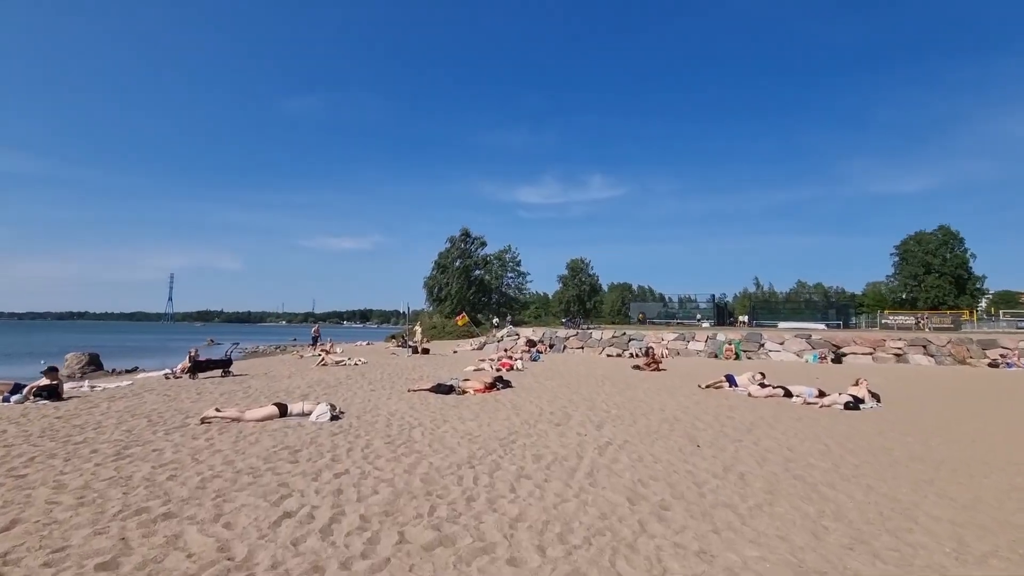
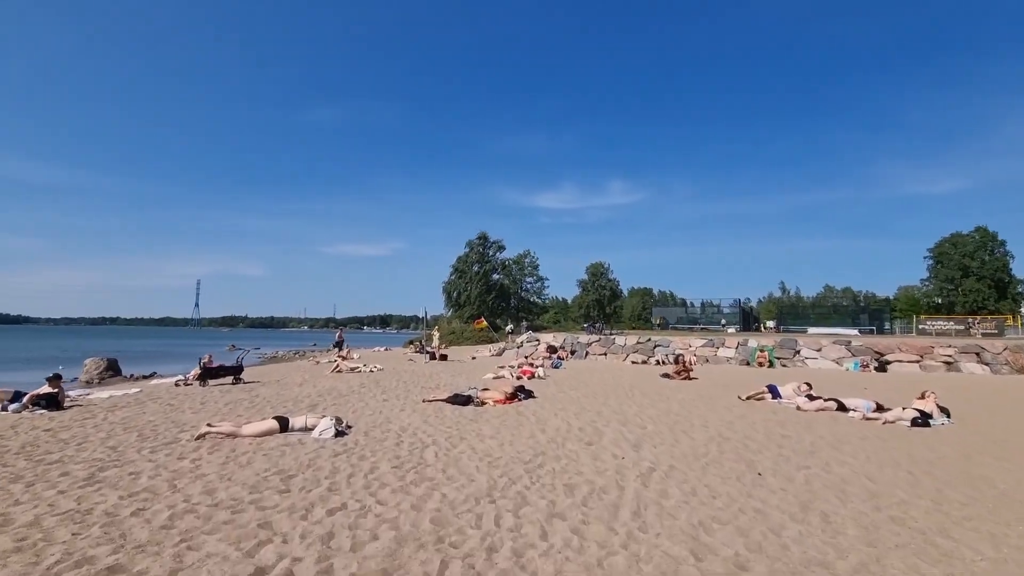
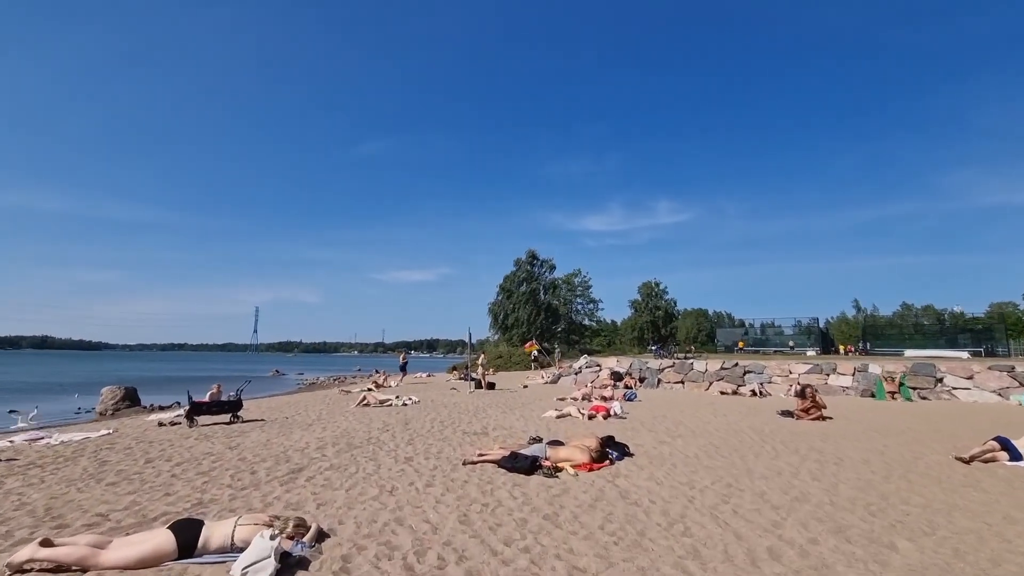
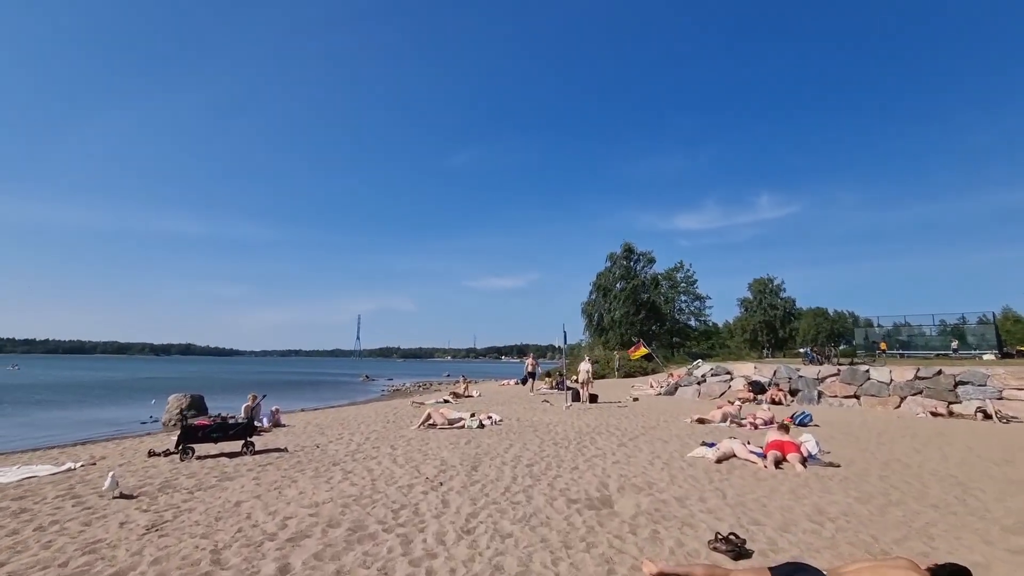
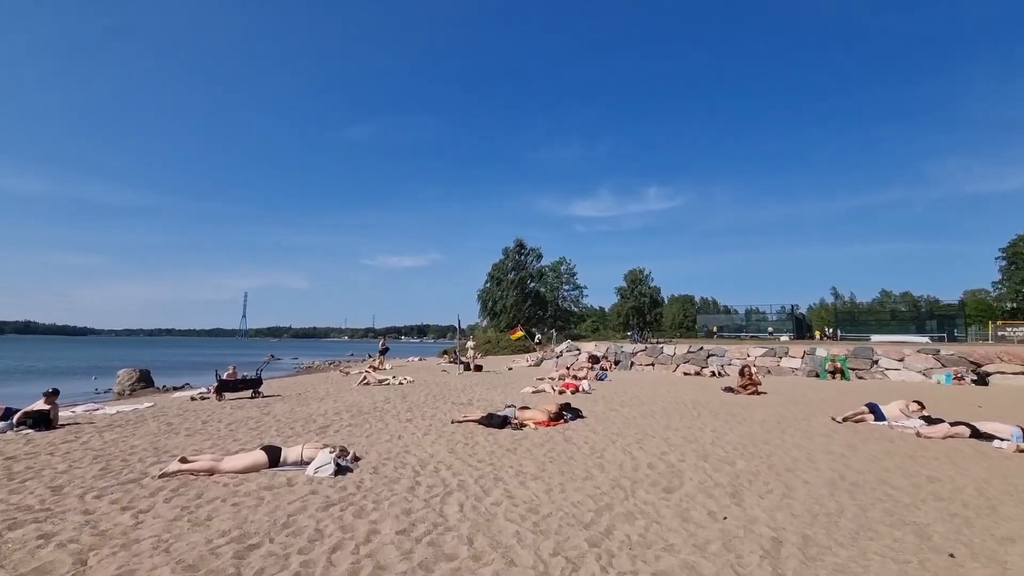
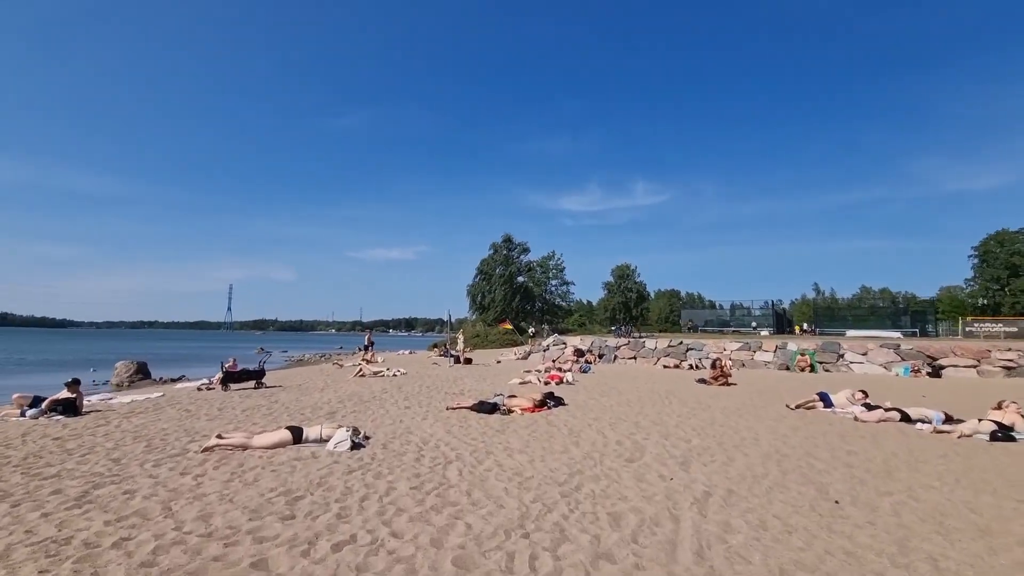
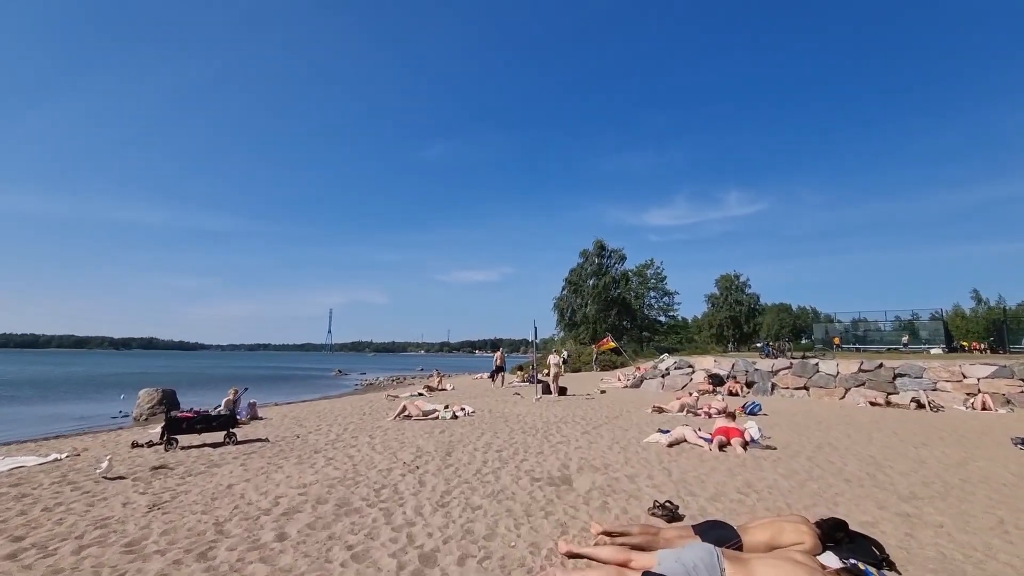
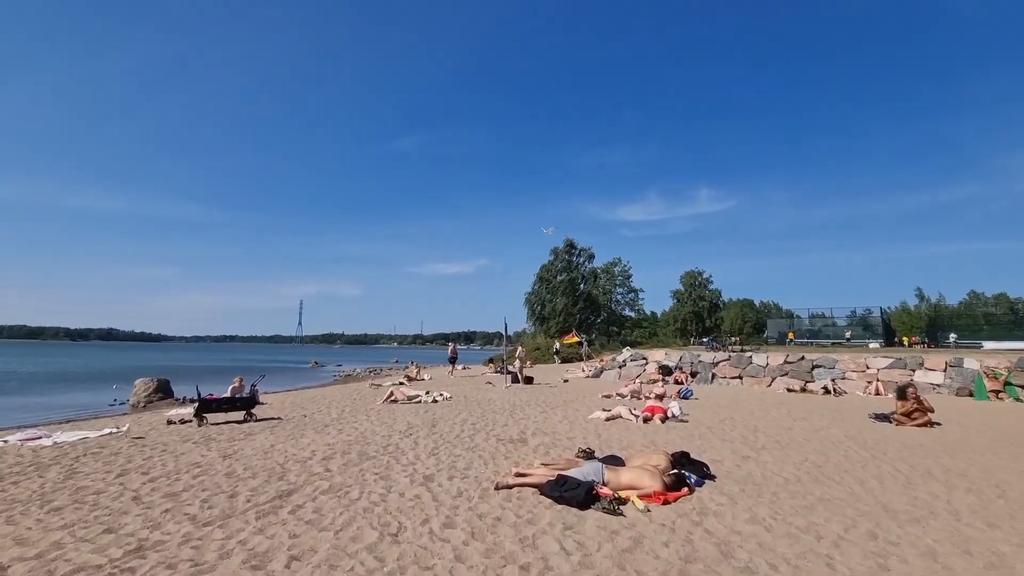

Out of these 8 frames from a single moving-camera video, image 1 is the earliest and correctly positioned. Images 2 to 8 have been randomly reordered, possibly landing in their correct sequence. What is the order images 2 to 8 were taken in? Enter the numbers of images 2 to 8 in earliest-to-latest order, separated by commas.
2, 6, 5, 3, 8, 7, 4
